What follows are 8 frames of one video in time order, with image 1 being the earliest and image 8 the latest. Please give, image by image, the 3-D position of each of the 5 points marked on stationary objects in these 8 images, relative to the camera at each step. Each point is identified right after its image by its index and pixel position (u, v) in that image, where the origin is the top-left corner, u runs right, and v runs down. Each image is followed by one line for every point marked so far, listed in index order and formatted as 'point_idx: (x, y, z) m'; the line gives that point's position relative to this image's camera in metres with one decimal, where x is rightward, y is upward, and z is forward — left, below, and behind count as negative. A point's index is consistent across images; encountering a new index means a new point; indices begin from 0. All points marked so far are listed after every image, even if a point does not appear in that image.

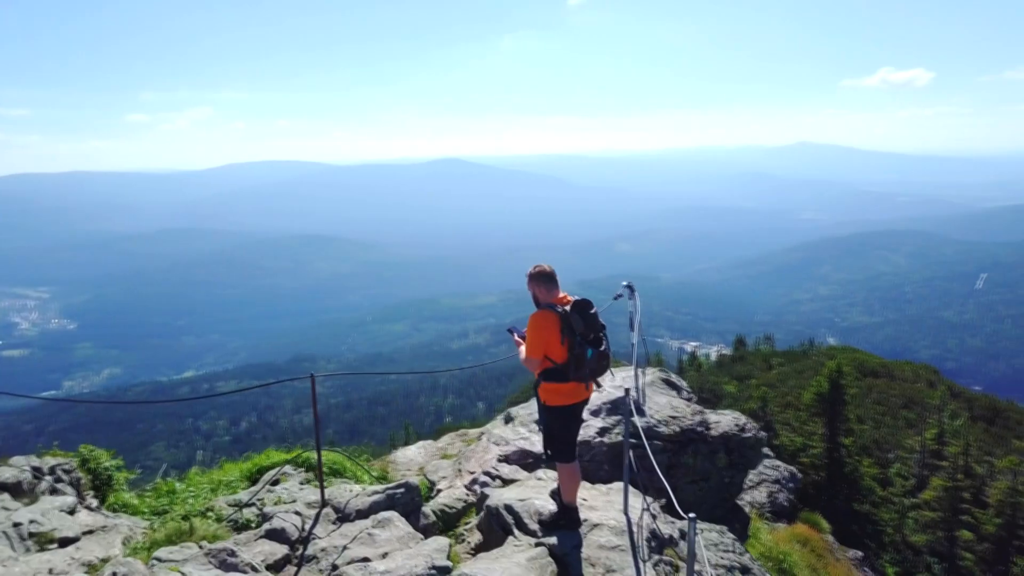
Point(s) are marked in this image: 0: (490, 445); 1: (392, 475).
0: (0.0, -1.4, +7.4) m
1: (-1.2, -1.8, +7.9) m
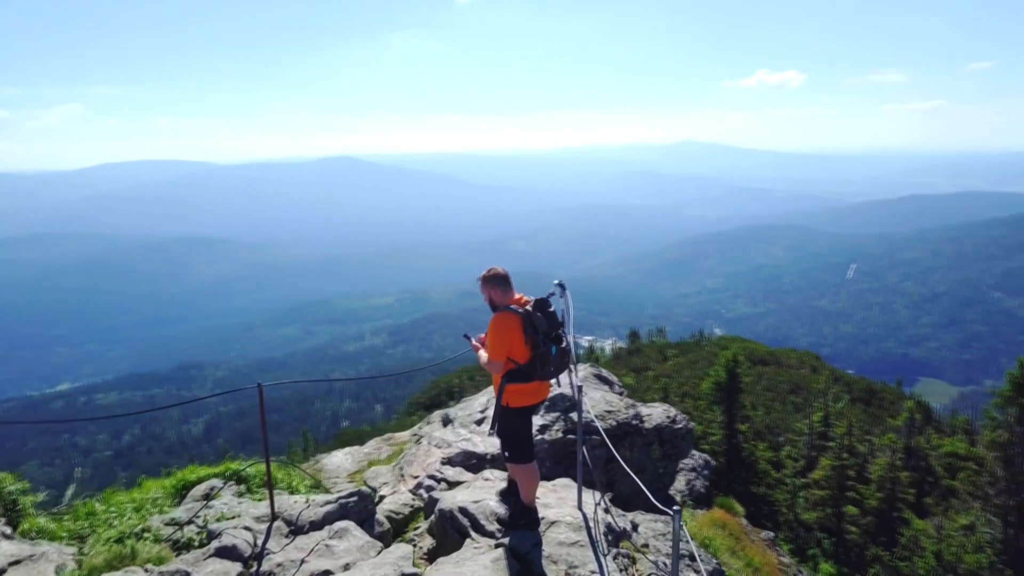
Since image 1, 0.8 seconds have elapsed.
0: (-0.6, -1.4, +7.3) m
1: (-1.8, -1.9, +7.7) m
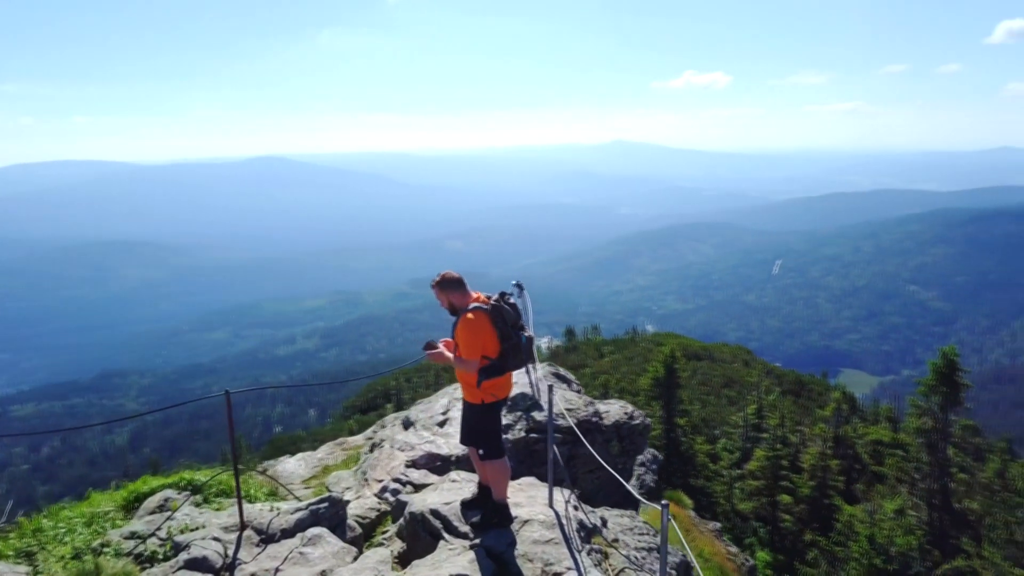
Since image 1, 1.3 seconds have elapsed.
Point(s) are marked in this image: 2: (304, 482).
0: (-1.0, -1.5, +7.3) m
1: (-2.2, -1.9, +7.6) m
2: (-2.1, -1.9, +8.1) m
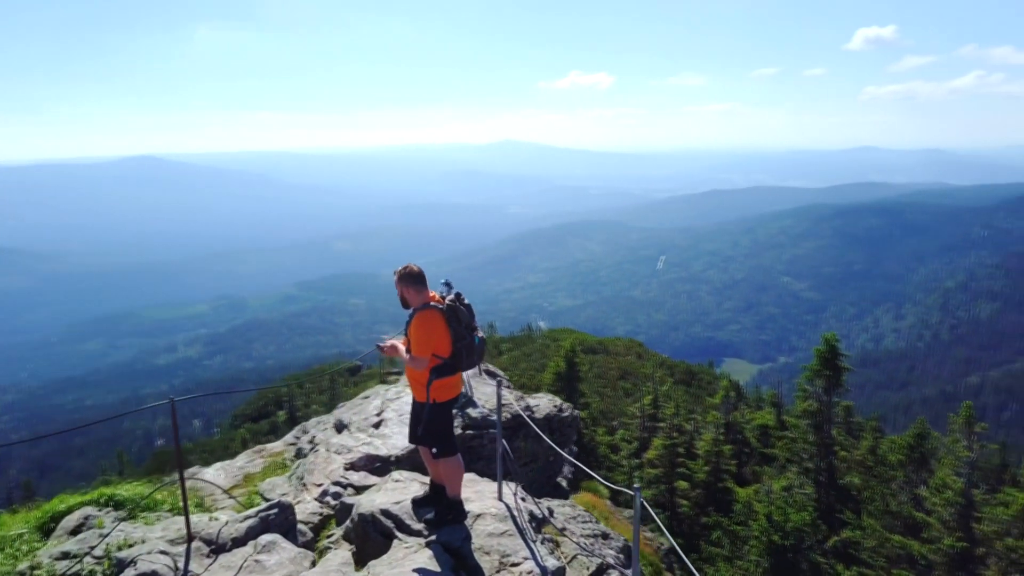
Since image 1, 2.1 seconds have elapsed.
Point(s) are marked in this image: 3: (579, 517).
0: (-1.5, -1.5, +7.2) m
1: (-2.8, -1.9, +7.4) m
2: (-2.8, -2.0, +7.9) m
3: (+0.5, -1.7, +5.9) m
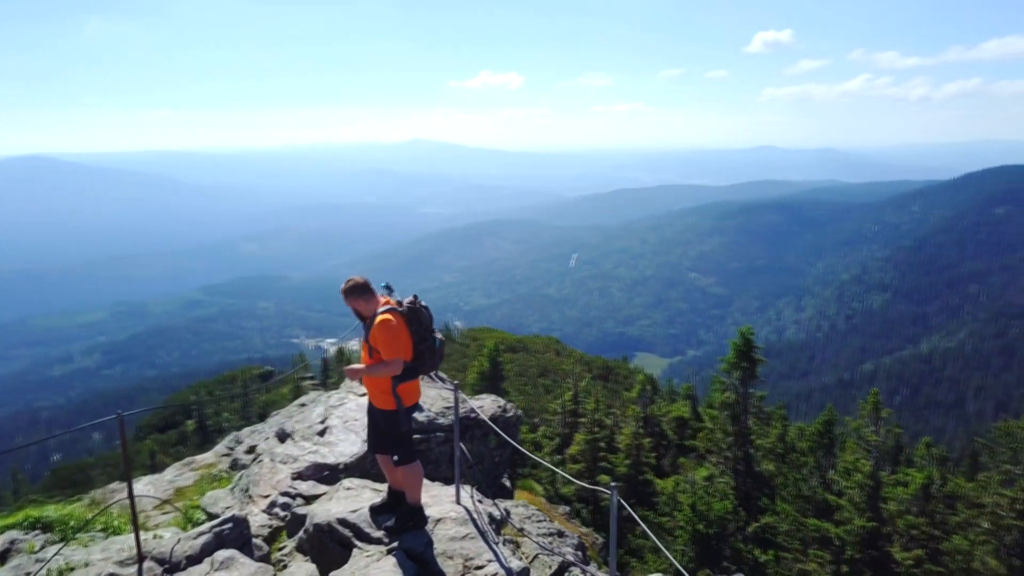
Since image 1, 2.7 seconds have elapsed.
0: (-2.0, -1.5, +7.0) m
1: (-3.3, -2.0, +7.0) m
2: (-3.3, -2.0, +7.6) m
3: (+0.2, -1.7, +6.0) m
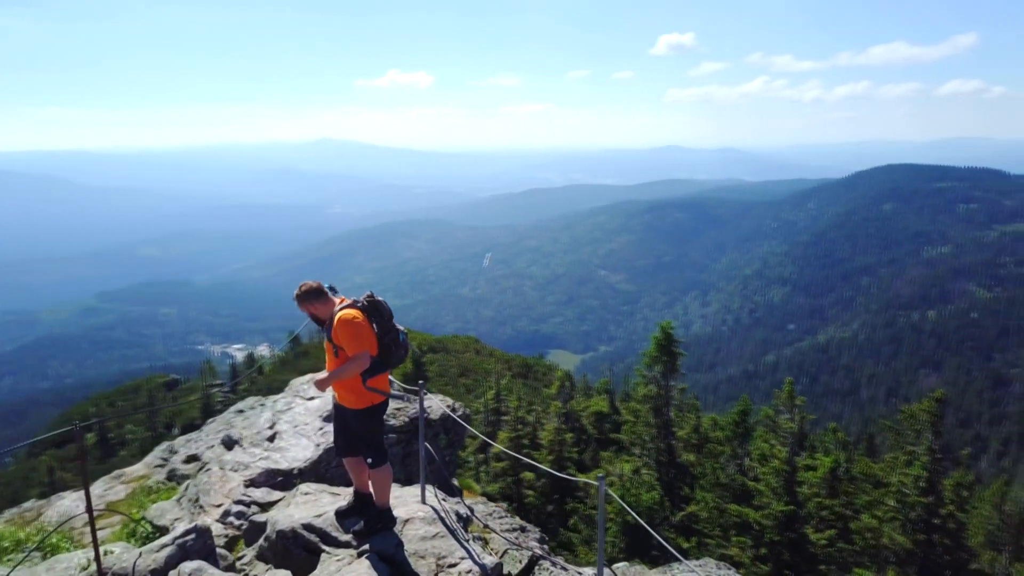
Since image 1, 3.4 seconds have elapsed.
0: (-2.4, -1.5, +6.8) m
1: (-3.6, -2.0, +6.7) m
2: (-3.7, -2.1, +7.2) m
3: (-0.1, -1.7, +6.0) m
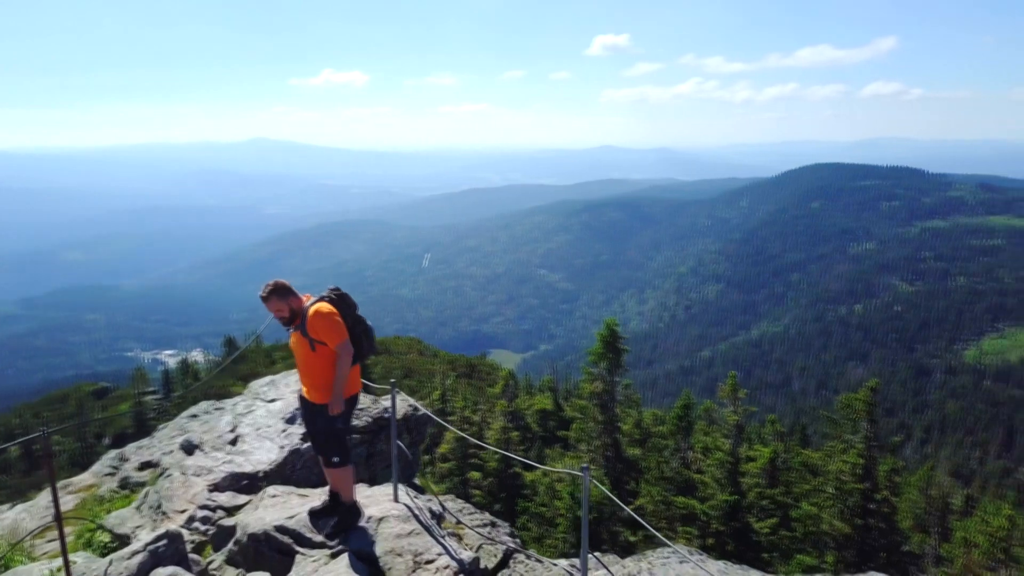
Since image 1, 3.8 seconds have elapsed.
0: (-2.7, -1.6, +6.7) m
1: (-3.9, -2.1, +6.5) m
2: (-4.0, -2.1, +7.0) m
3: (-0.3, -1.7, +6.1) m
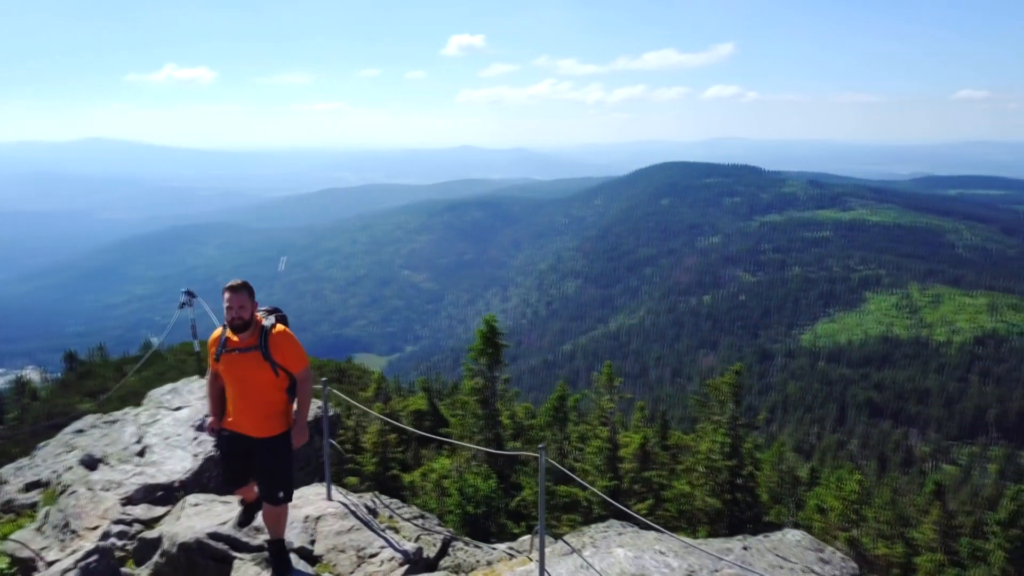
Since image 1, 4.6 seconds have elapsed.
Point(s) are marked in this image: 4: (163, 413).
0: (-3.3, -1.6, +6.4) m
1: (-4.5, -2.2, +5.9) m
2: (-4.7, -2.2, +6.4) m
3: (-0.9, -1.6, +6.1) m
4: (-4.0, -1.4, +8.9) m
